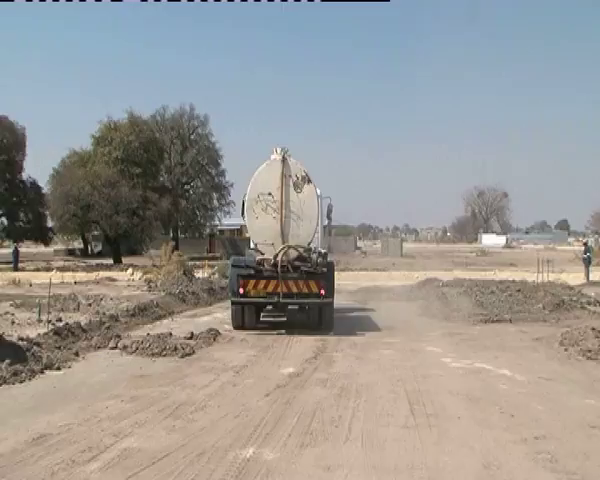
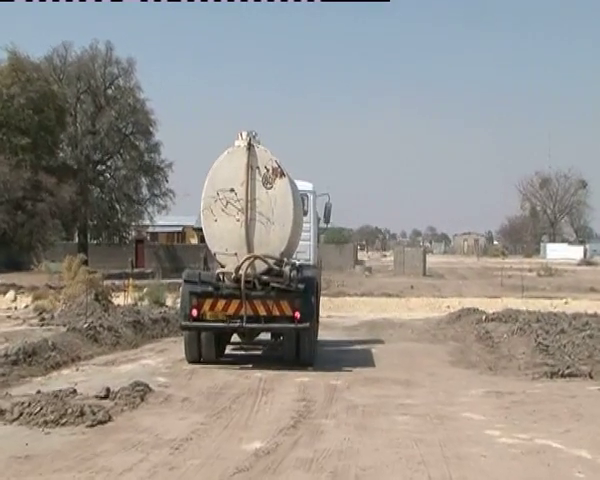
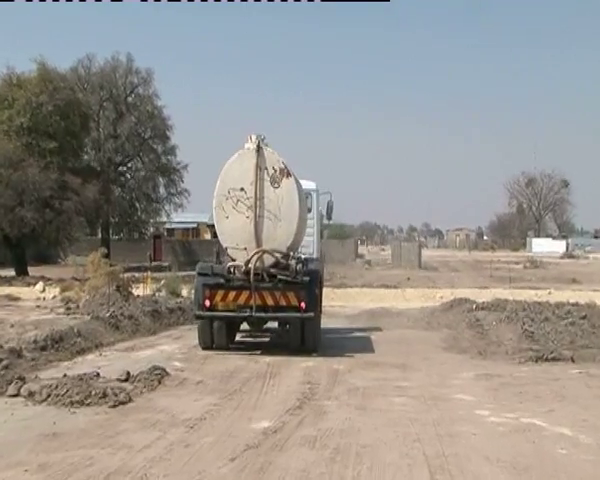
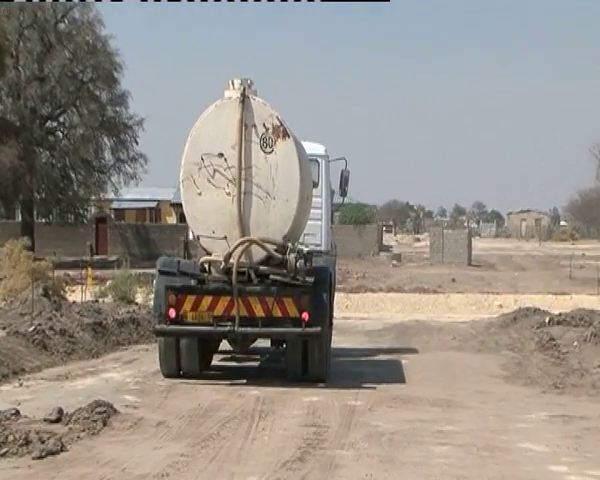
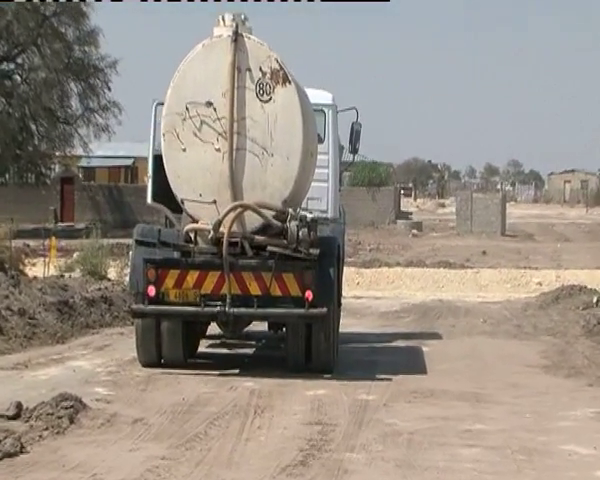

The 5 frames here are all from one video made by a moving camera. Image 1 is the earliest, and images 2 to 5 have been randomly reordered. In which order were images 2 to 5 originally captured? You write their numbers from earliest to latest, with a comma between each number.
3, 2, 4, 5
